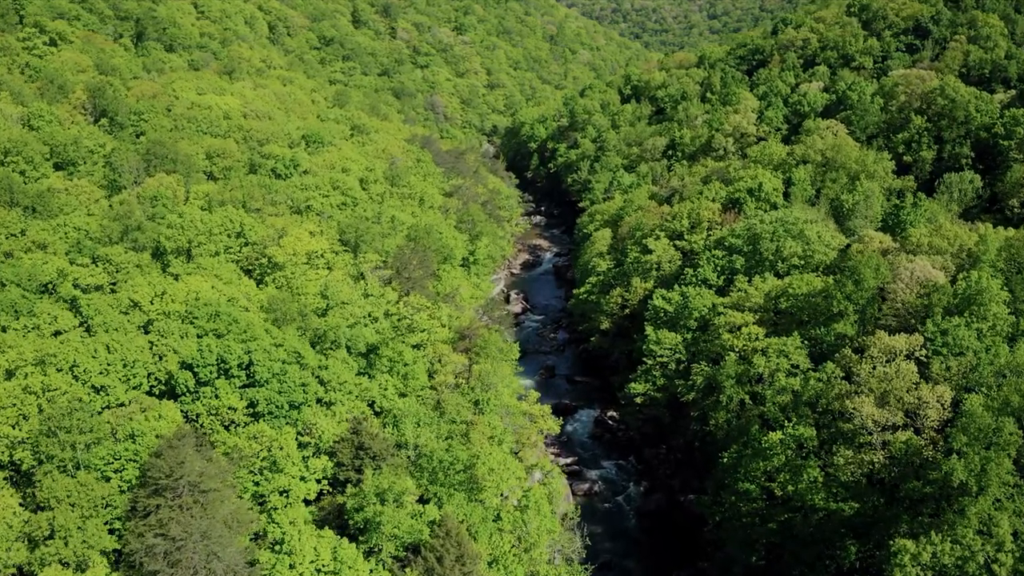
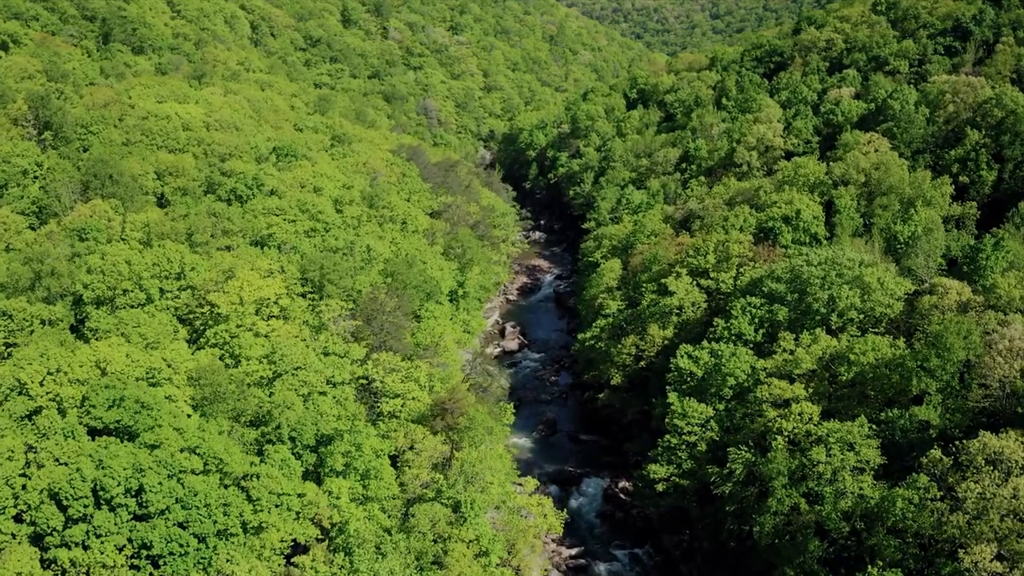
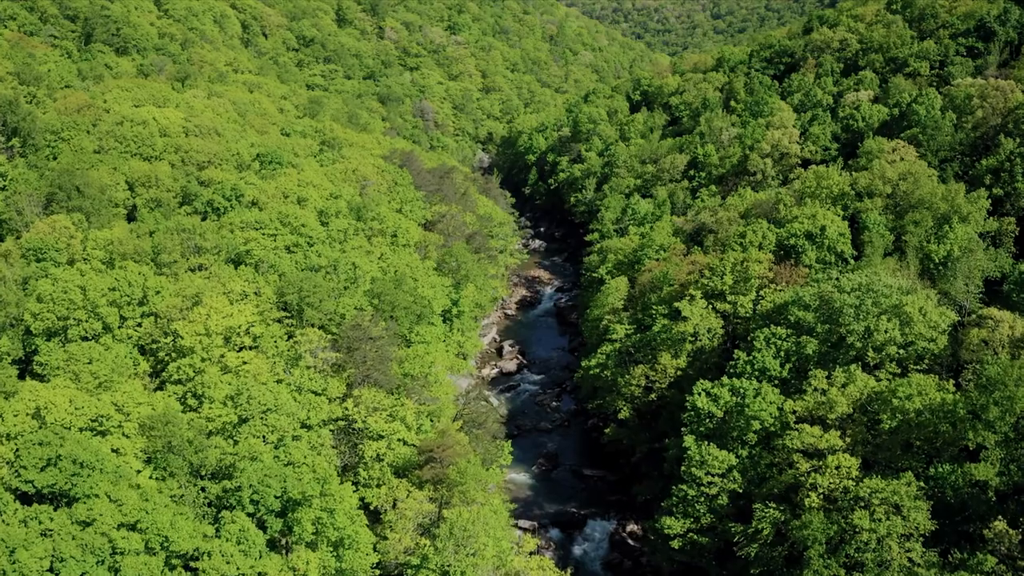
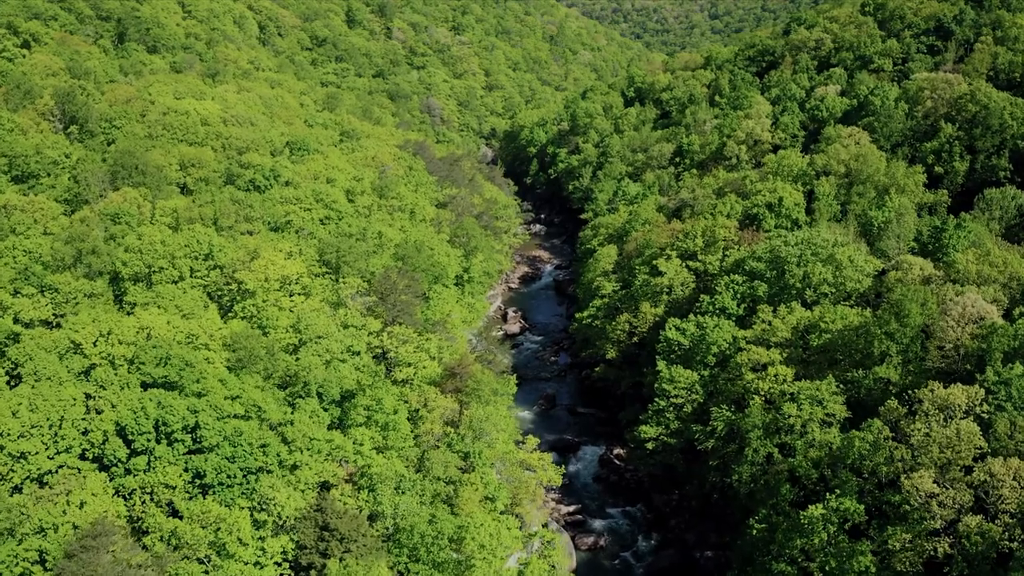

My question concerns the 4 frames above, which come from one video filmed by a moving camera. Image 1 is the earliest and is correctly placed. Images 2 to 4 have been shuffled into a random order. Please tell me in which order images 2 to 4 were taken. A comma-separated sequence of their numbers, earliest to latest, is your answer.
4, 2, 3
